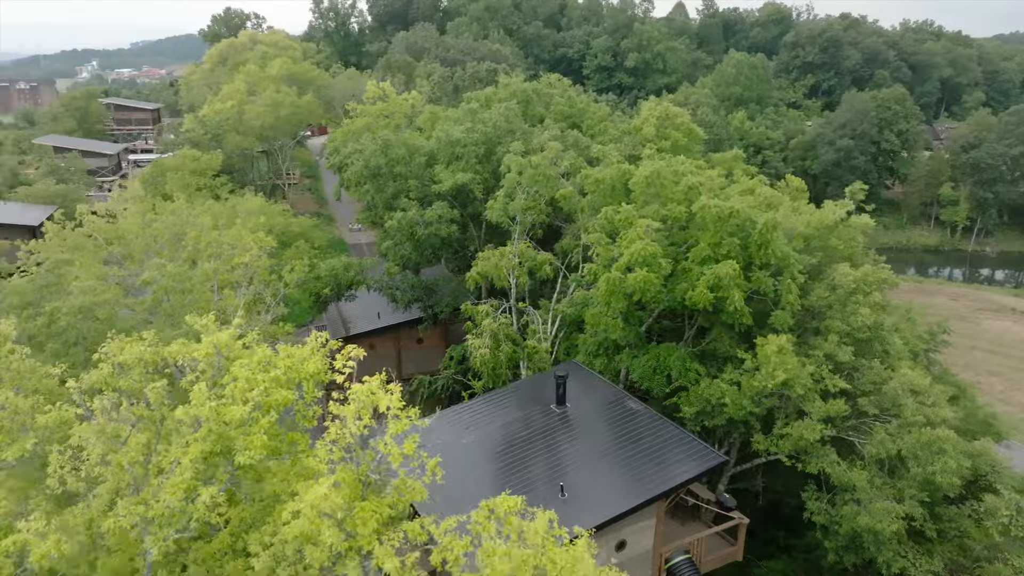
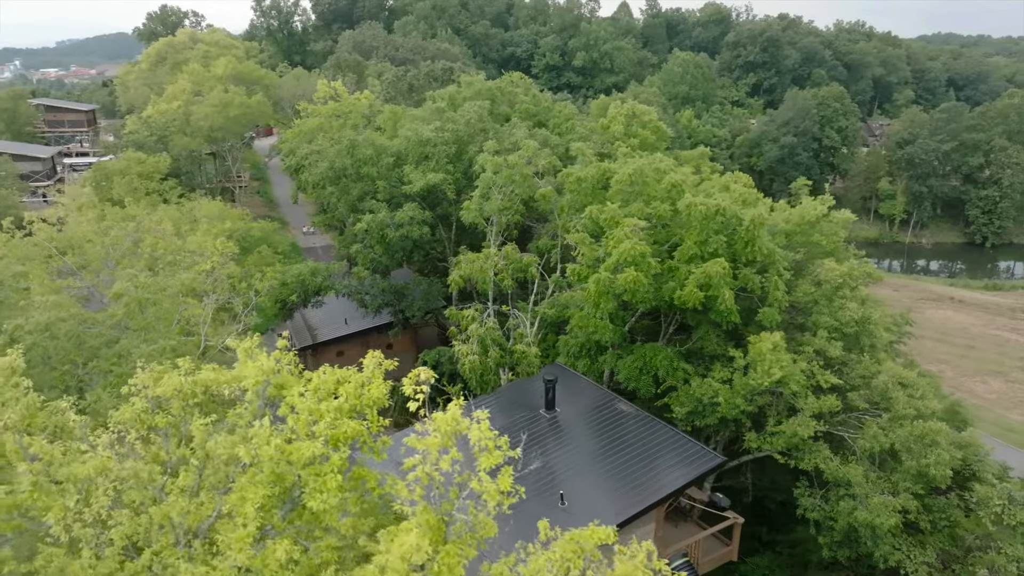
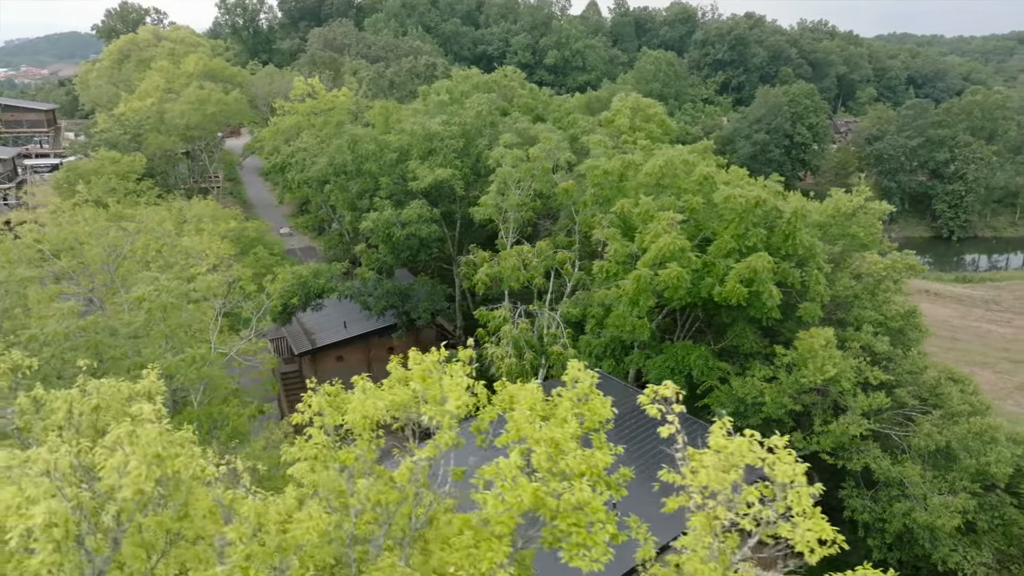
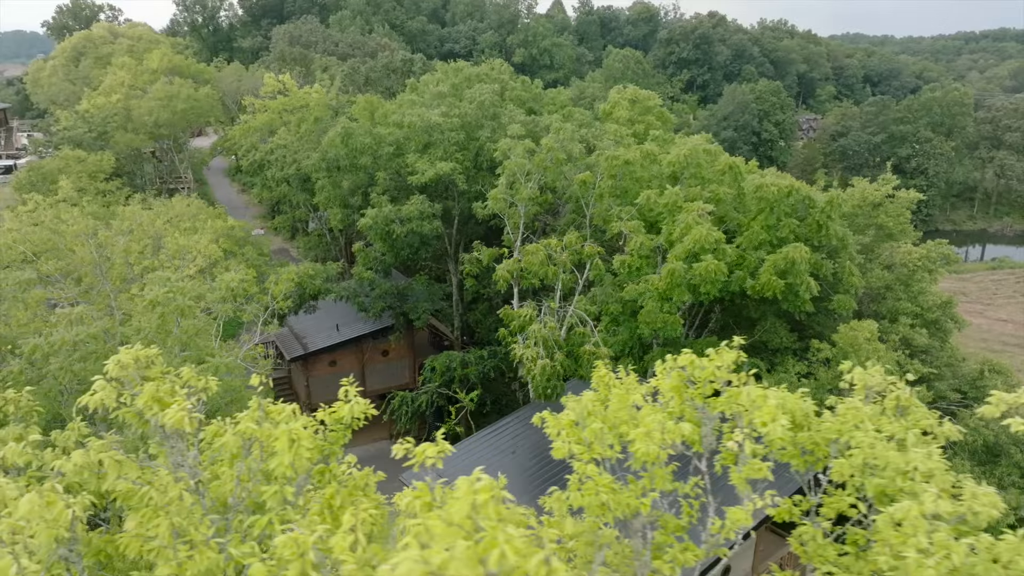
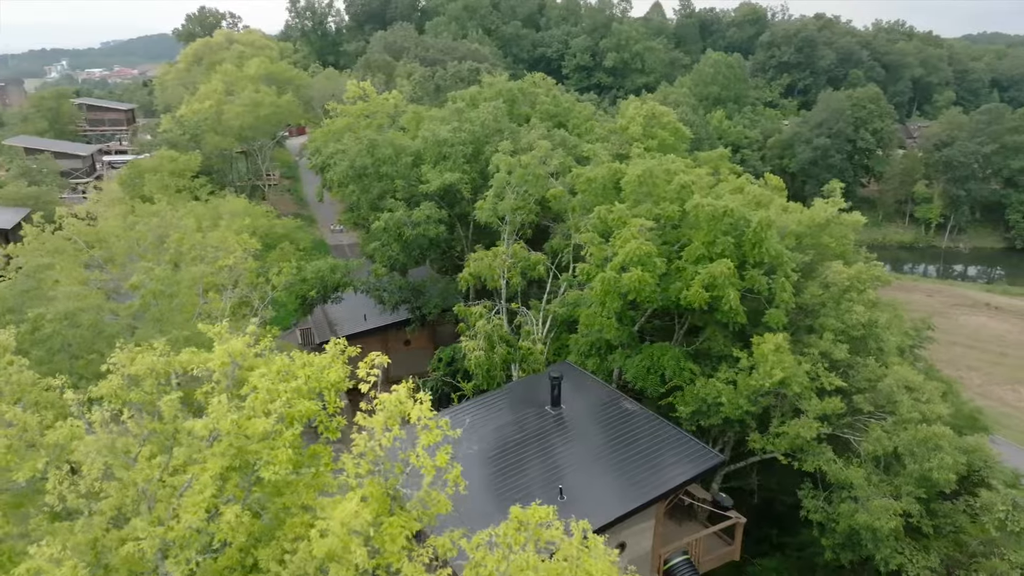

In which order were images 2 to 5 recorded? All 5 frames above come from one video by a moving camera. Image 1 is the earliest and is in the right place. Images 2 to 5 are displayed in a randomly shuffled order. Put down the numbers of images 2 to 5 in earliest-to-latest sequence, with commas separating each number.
5, 2, 3, 4
